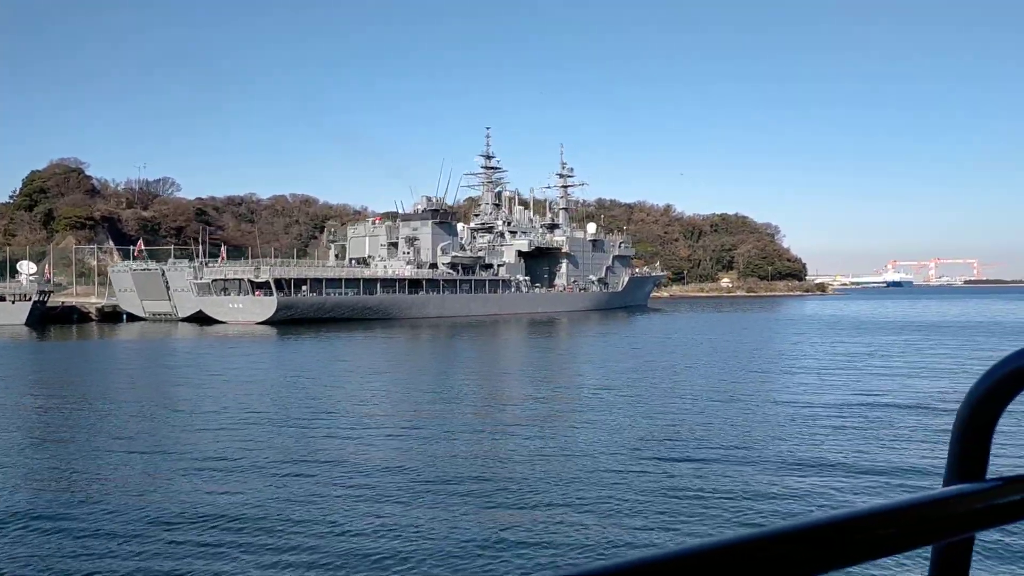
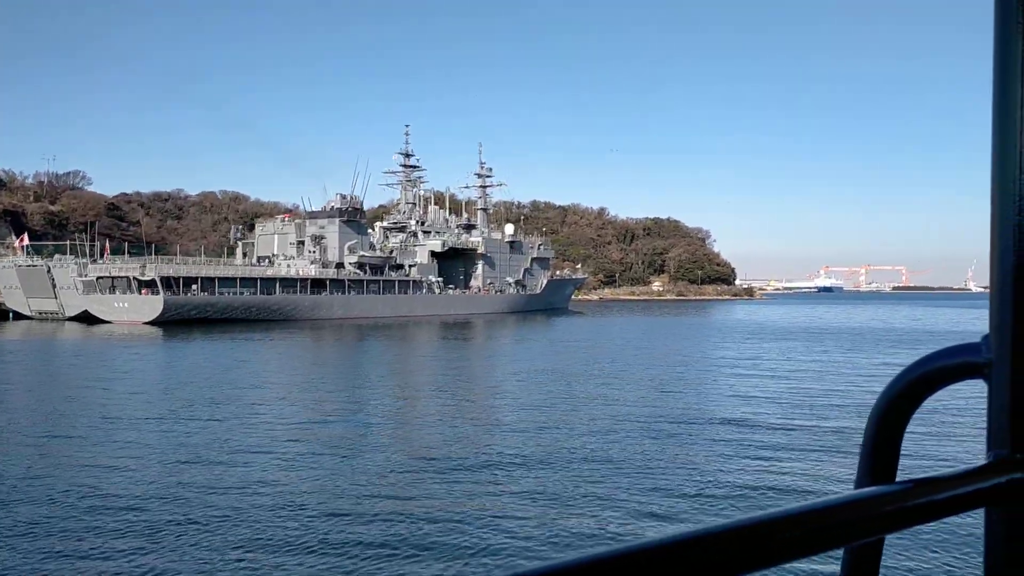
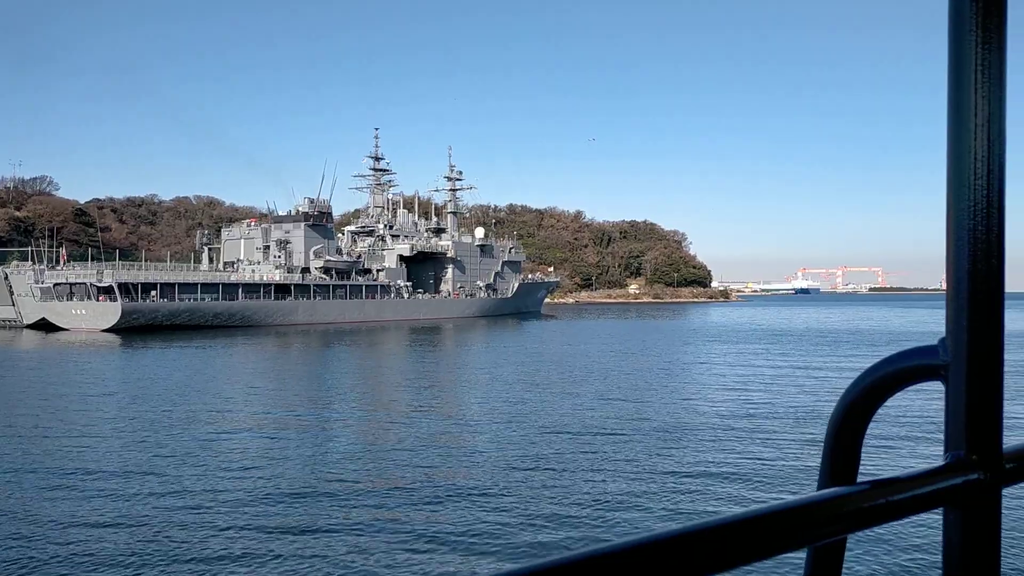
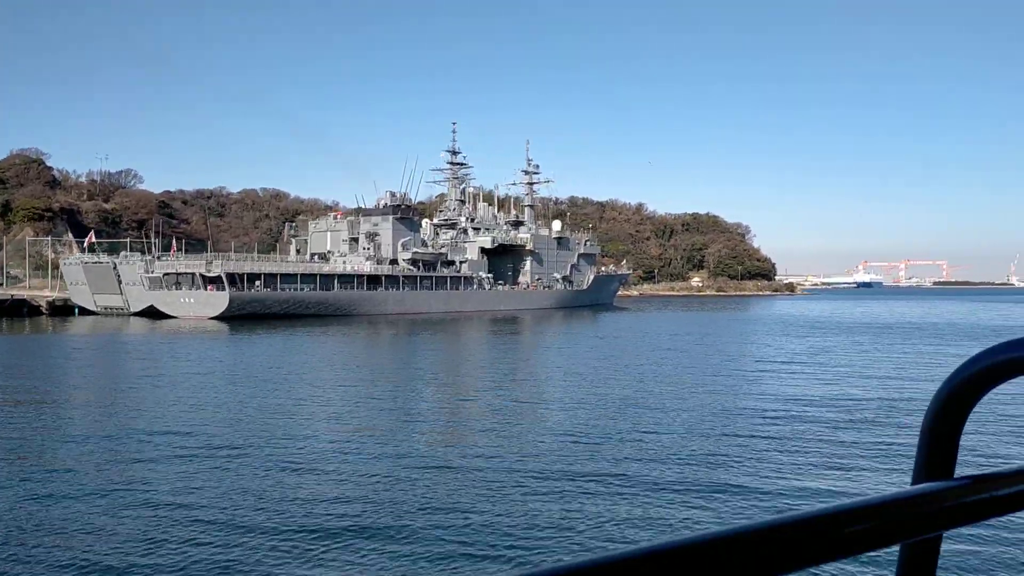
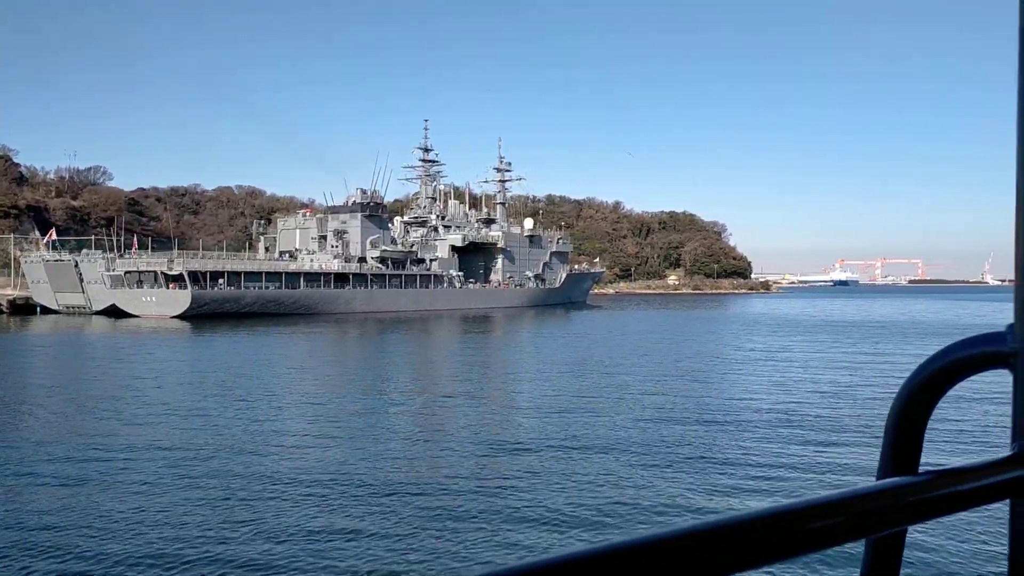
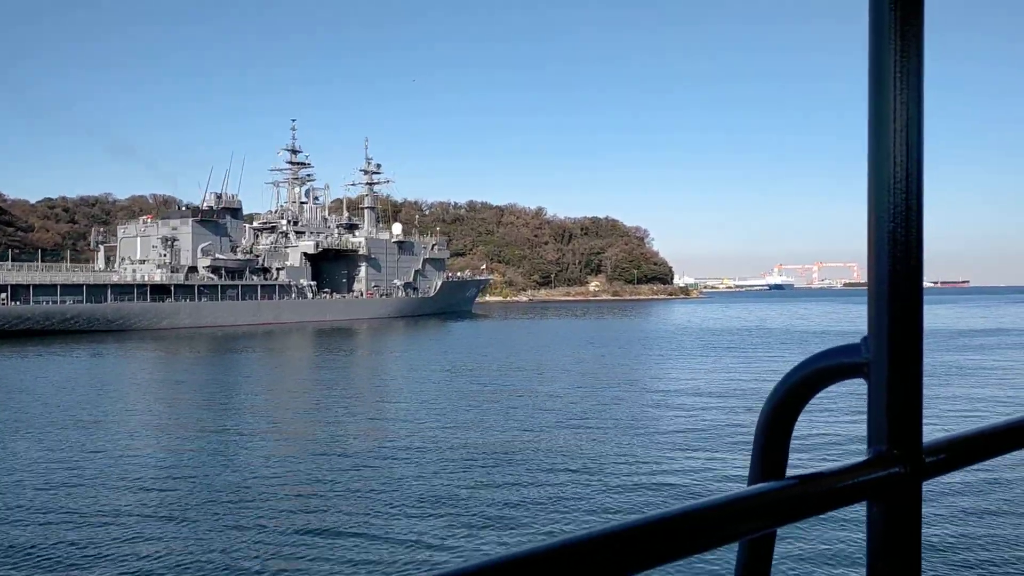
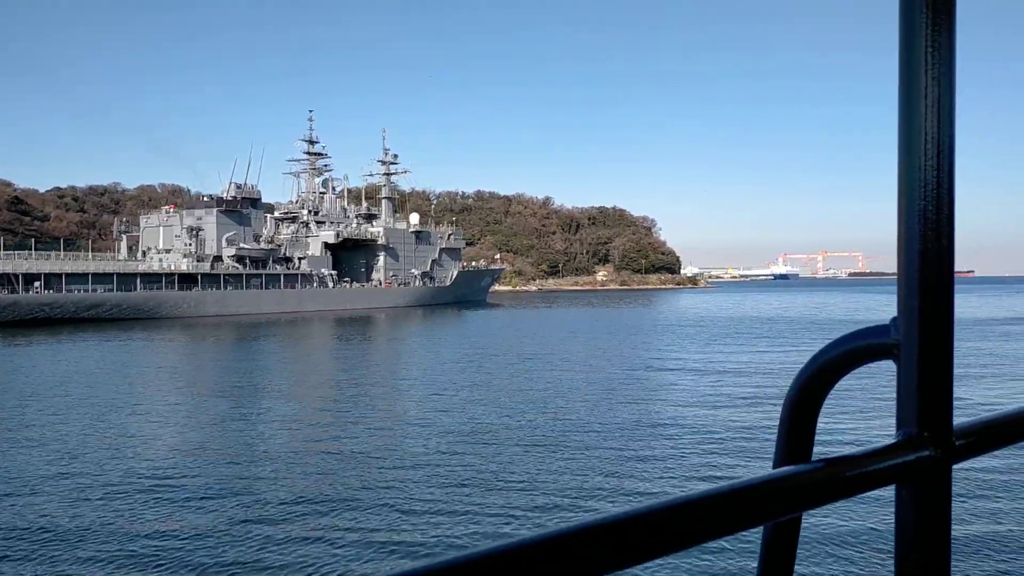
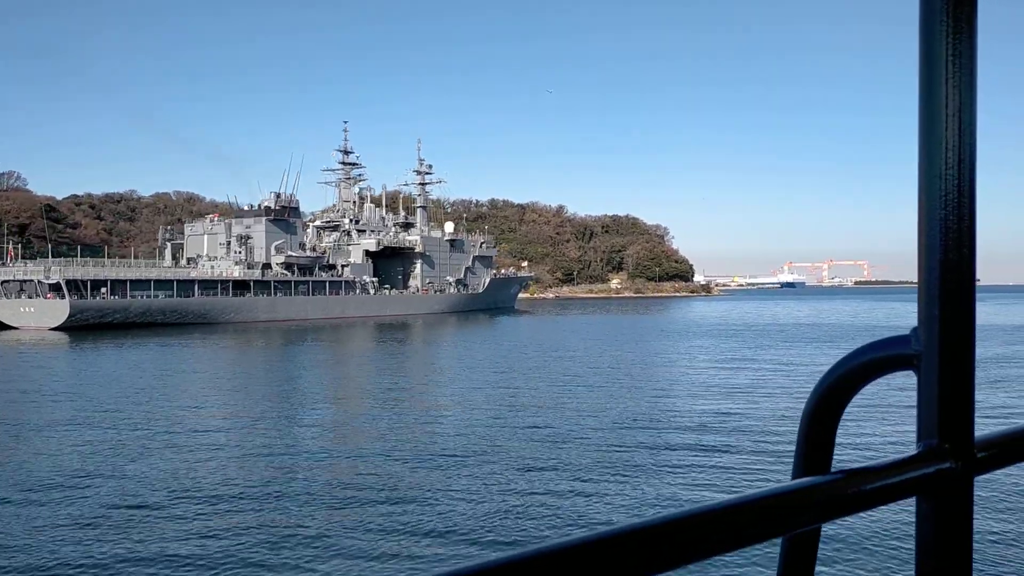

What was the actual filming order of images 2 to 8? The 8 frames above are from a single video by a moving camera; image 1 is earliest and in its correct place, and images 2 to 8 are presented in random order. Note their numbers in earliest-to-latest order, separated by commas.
4, 5, 2, 3, 8, 7, 6
